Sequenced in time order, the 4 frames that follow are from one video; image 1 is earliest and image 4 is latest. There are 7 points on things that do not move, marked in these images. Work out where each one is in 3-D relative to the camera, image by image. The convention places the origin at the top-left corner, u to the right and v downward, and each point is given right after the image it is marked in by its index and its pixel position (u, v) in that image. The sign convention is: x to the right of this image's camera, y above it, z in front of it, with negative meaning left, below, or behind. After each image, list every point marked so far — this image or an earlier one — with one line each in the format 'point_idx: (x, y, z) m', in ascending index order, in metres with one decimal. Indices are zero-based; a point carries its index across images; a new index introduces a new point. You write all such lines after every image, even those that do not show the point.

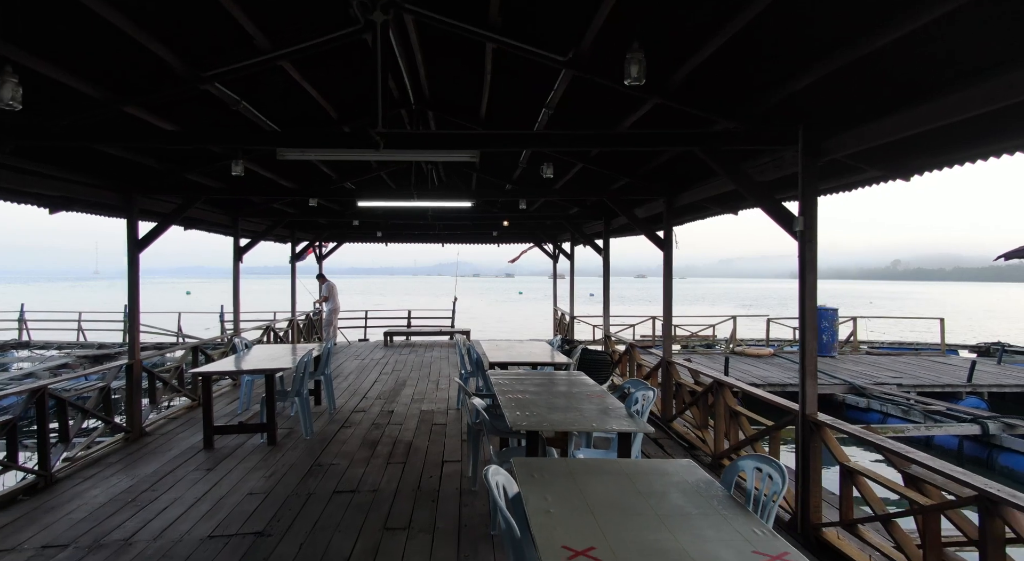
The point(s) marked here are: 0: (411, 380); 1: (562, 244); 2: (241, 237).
0: (-1.4, -1.4, +7.3) m
1: (+1.0, +0.7, +10.2) m
2: (-3.6, +0.6, +6.9) m
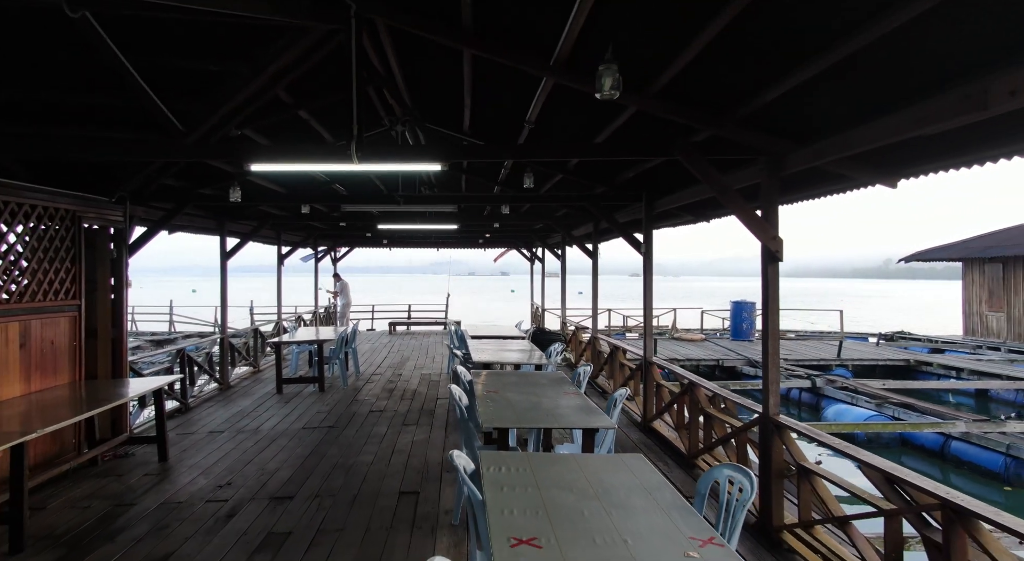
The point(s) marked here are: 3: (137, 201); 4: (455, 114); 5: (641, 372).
0: (-1.8, -1.4, +9.6) m
1: (+0.6, +0.7, +12.5) m
2: (-4.0, +0.6, +9.2) m
3: (-3.7, +0.8, +5.1) m
4: (-0.4, +1.3, +4.1) m
5: (+1.3, -0.9, +5.4) m
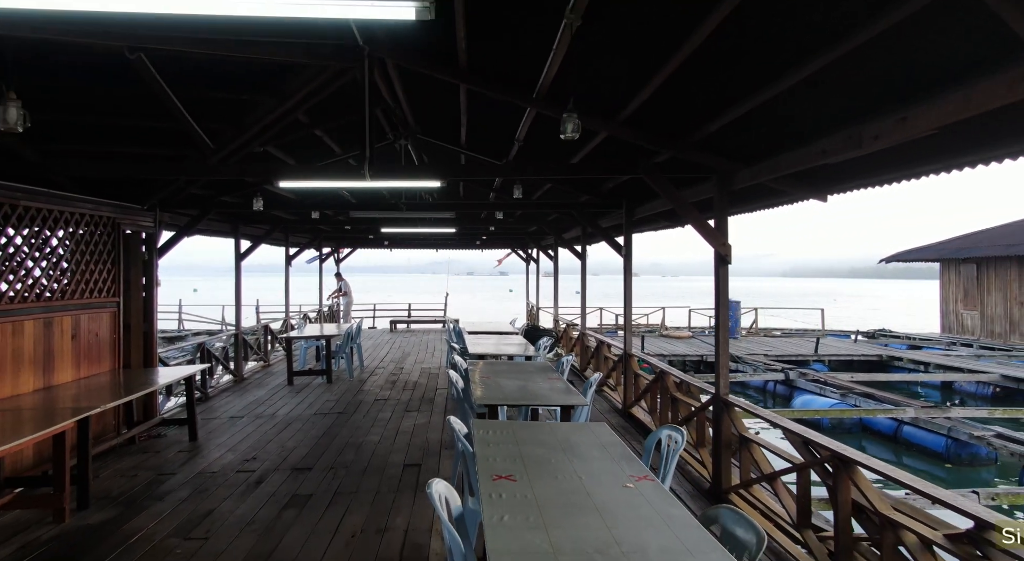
0: (-1.9, -1.4, +10.2) m
1: (+0.5, +0.8, +13.1) m
2: (-4.1, +0.6, +9.7) m
3: (-3.7, +0.8, +5.7) m
4: (-0.5, +1.3, +4.6) m
5: (+1.2, -0.9, +5.9) m
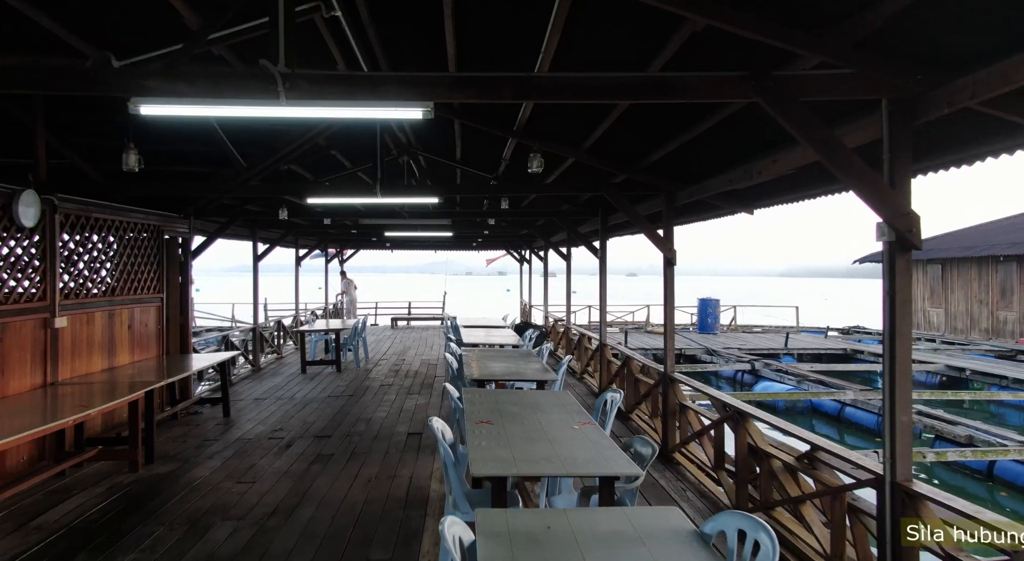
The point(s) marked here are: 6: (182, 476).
0: (-2.1, -1.4, +11.0) m
1: (+0.3, +0.8, +13.9) m
2: (-4.2, +0.6, +10.5) m
3: (-3.9, +0.8, +6.5) m
4: (-0.7, +1.3, +5.4) m
5: (+1.1, -0.9, +6.8) m
6: (-2.6, -1.5, +4.1) m
